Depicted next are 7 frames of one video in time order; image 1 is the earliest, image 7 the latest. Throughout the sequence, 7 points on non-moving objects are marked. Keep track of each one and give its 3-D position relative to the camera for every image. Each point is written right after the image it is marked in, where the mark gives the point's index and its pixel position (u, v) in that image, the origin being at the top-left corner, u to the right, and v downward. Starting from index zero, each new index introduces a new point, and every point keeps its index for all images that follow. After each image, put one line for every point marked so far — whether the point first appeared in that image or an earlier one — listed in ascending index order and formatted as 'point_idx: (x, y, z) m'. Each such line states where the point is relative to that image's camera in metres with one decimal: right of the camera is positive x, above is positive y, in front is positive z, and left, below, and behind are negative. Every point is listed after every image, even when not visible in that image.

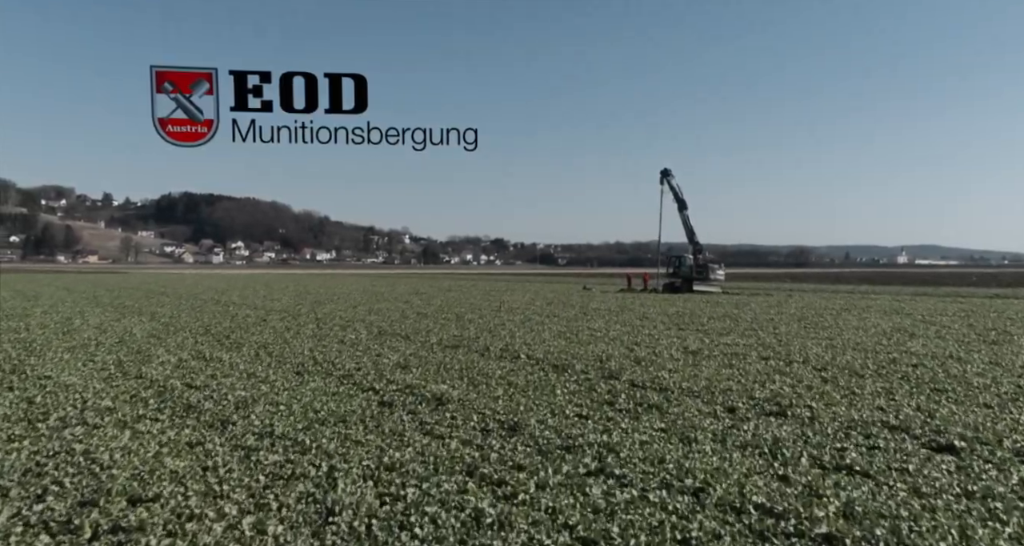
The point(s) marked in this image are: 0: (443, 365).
0: (-1.0, -1.3, +10.1) m
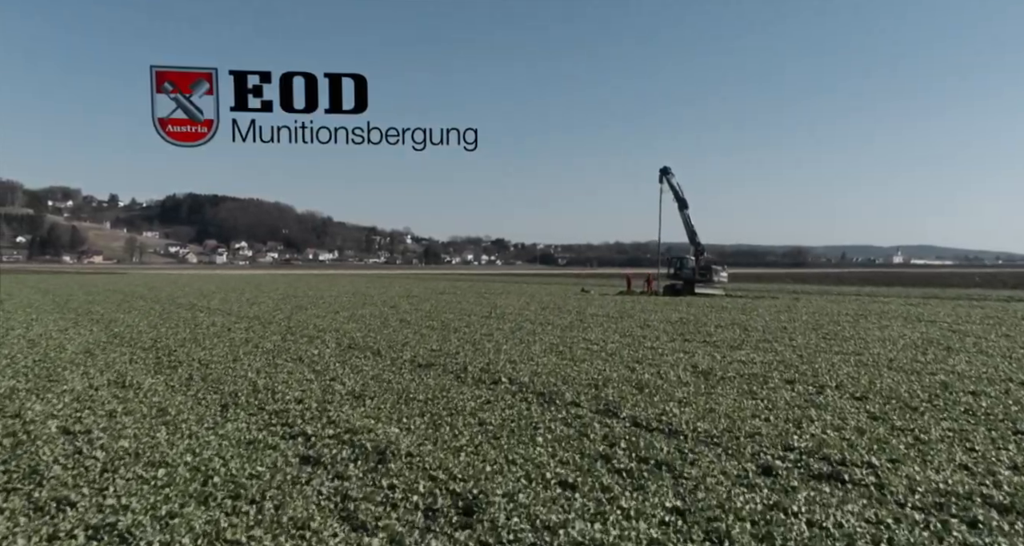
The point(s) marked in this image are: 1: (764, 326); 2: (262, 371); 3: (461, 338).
0: (-1.3, -1.4, +8.4) m
1: (+7.1, -1.6, +19.8) m
2: (-3.6, -1.4, +10.0) m
3: (-1.2, -1.5, +15.9) m
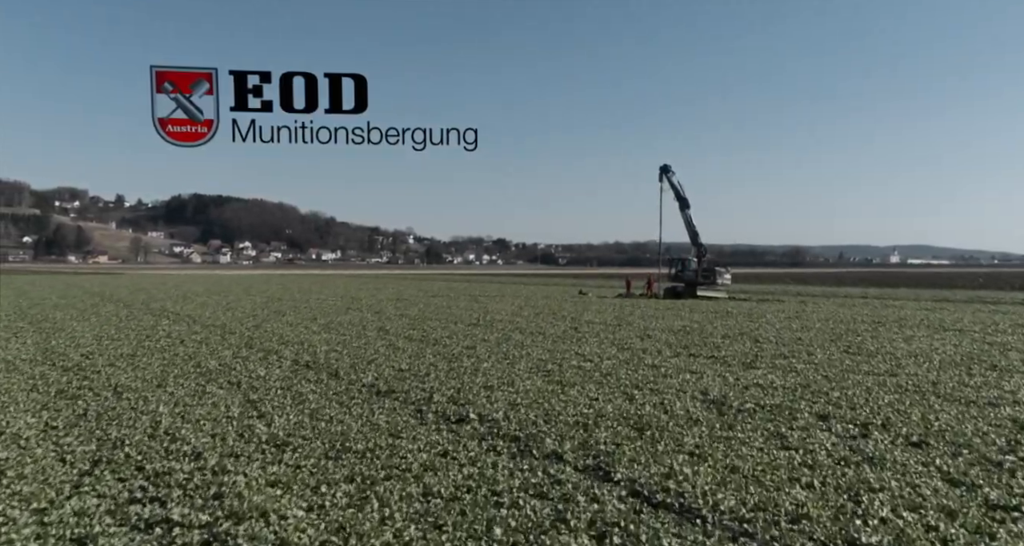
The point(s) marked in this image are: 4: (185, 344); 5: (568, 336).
0: (-1.6, -1.6, +6.6) m
1: (+6.8, -1.7, +18.0) m
2: (-3.9, -1.5, +8.2) m
3: (-1.5, -1.6, +14.1) m
4: (-7.2, -1.5, +15.4) m
5: (+1.5, -1.7, +18.9) m
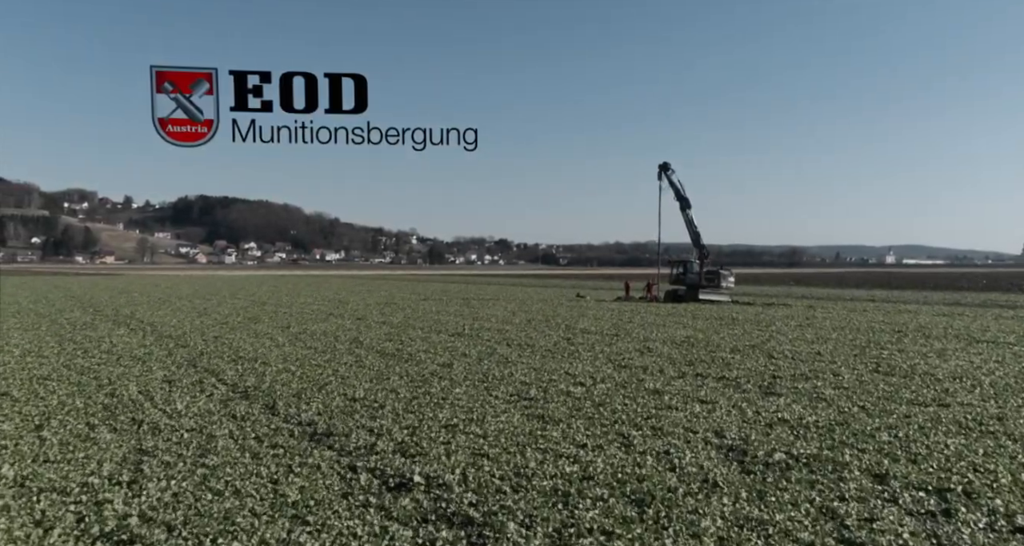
0: (-1.9, -1.7, +4.7) m
1: (+6.4, -1.9, +16.1) m
2: (-4.3, -1.7, +6.3) m
3: (-1.8, -1.8, +12.2) m
4: (-7.5, -1.7, +13.5) m
5: (+1.1, -1.9, +17.0) m
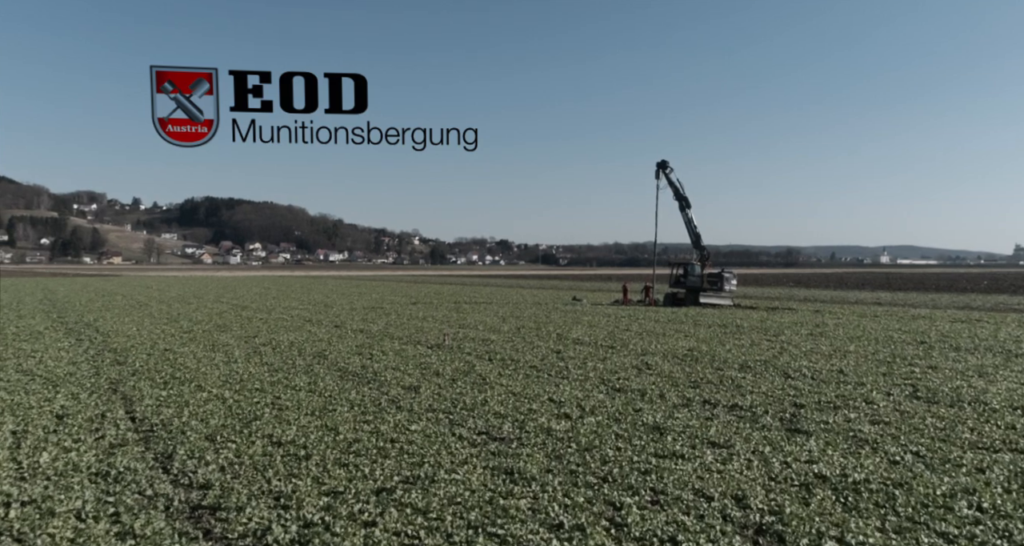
0: (-2.3, -1.8, +2.7) m
1: (+6.0, -2.0, +14.2) m
2: (-4.6, -1.8, +4.3) m
3: (-2.2, -1.9, +10.2) m
4: (-7.9, -1.8, +11.5) m
5: (+0.7, -2.0, +15.0) m
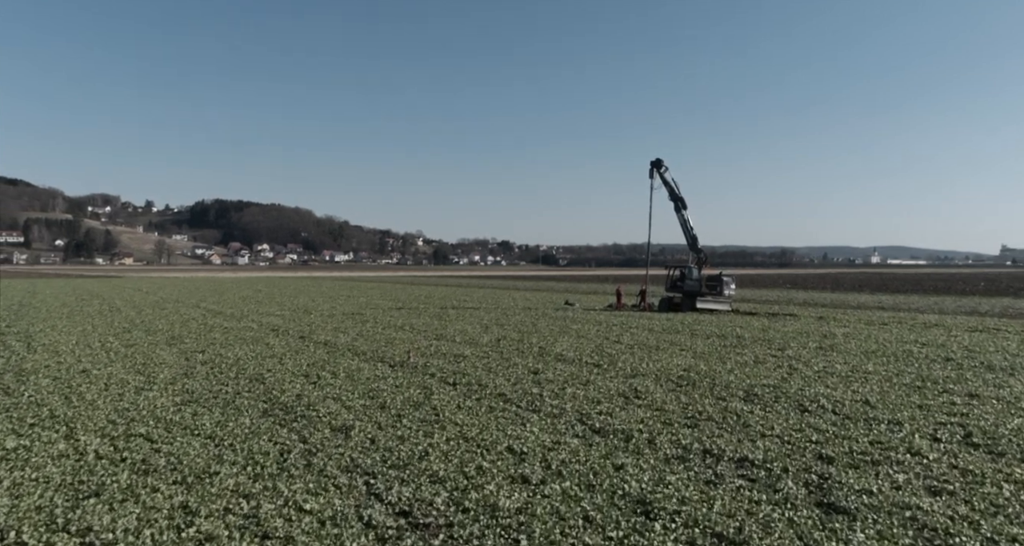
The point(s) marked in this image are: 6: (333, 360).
0: (-2.9, -2.0, +0.3) m
1: (+5.4, -2.2, +11.9) m
2: (-5.2, -2.0, +1.9) m
3: (-2.9, -2.1, +7.9) m
4: (-8.6, -2.0, +9.1) m
5: (+0.1, -2.2, +12.7) m
6: (-4.8, -2.3, +18.9) m
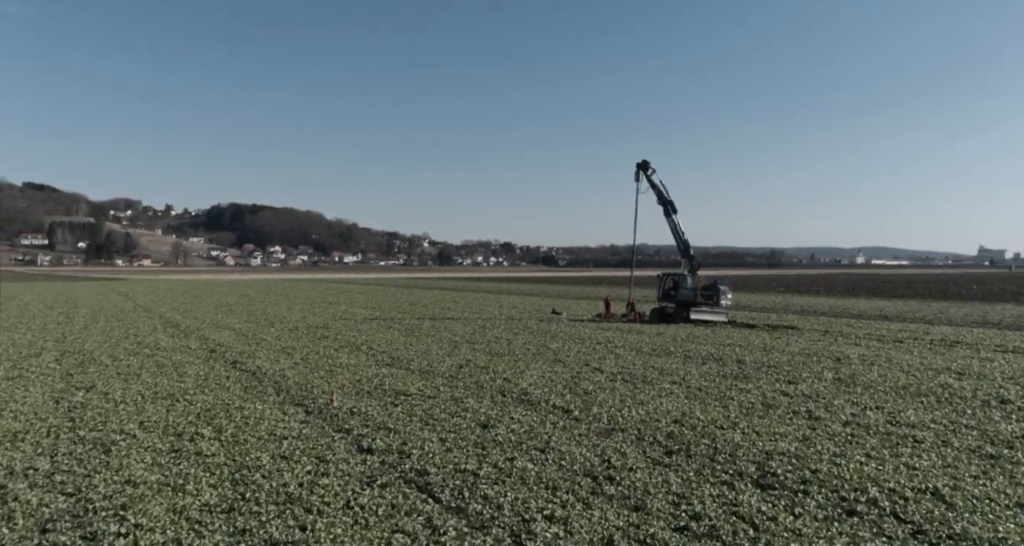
0: (-3.8, -2.4, -3.4) m
1: (+4.4, -2.6, +8.2) m
2: (-6.2, -2.4, -1.8) m
3: (-3.8, -2.5, +4.1) m
4: (-9.5, -2.5, +5.3) m
5: (-0.9, -2.7, +9.0) m
6: (-5.8, -2.7, +15.1) m
